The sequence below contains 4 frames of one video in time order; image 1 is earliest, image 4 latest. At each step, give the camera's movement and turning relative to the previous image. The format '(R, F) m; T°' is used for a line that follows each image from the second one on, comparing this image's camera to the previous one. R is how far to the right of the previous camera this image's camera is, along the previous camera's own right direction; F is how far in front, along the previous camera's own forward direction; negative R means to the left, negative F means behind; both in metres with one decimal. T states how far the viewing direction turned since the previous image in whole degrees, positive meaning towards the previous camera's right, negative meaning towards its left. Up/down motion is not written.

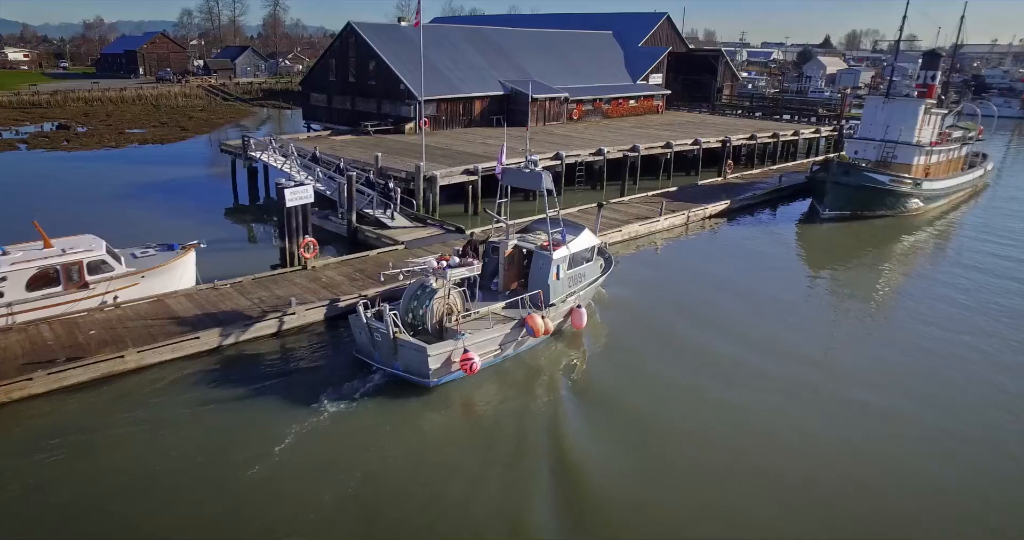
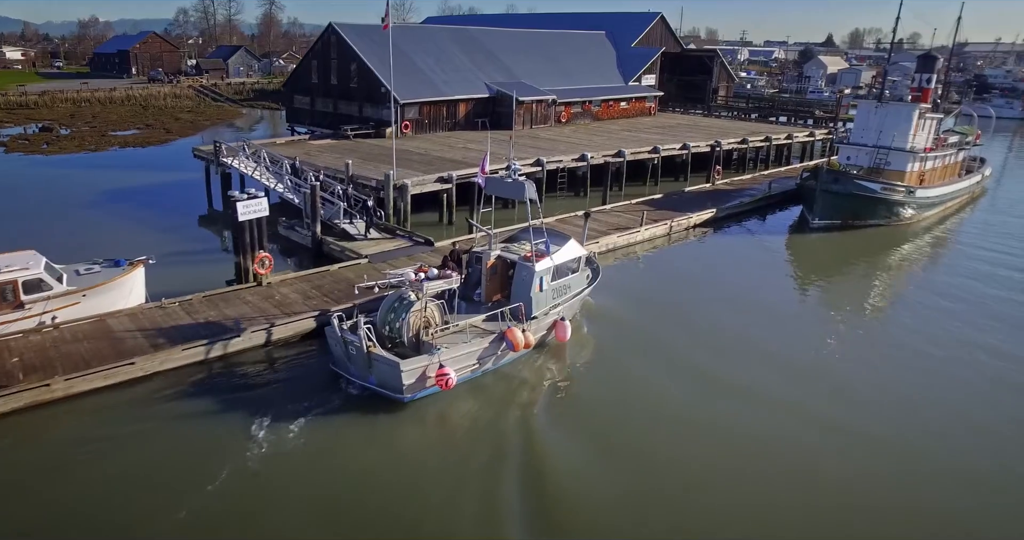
(+0.6, +0.4) m; 0°
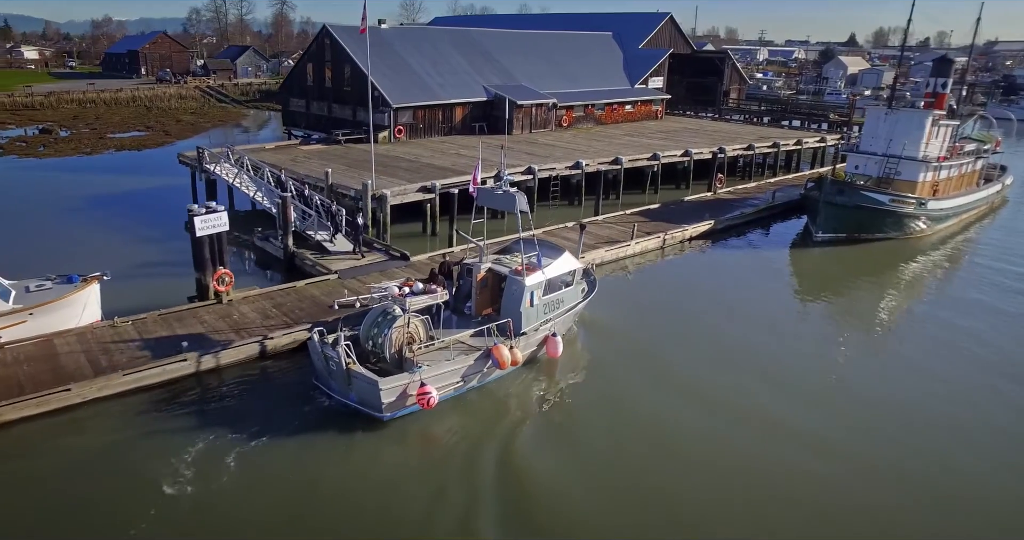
(+0.6, +0.5) m; -2°
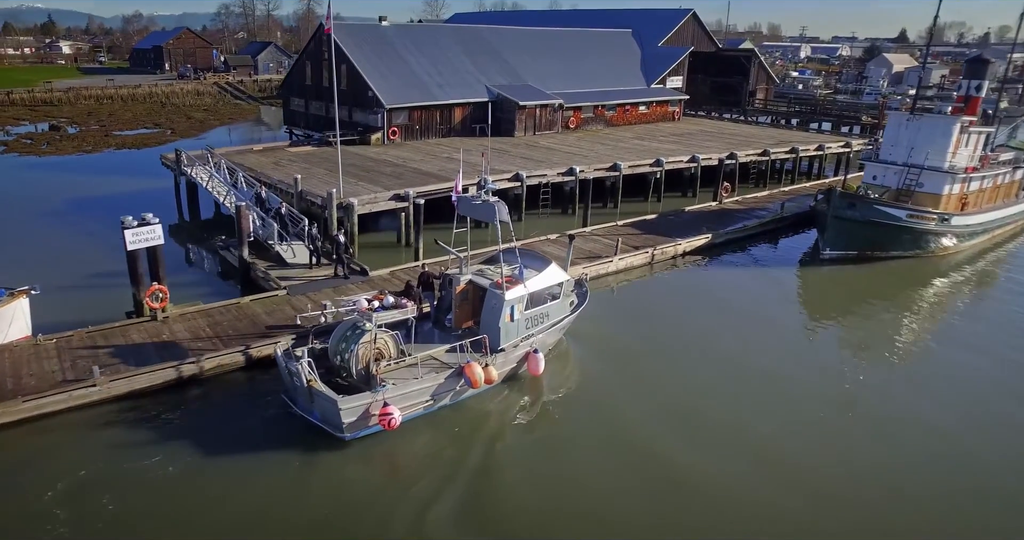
(+1.1, +0.8) m; -3°
